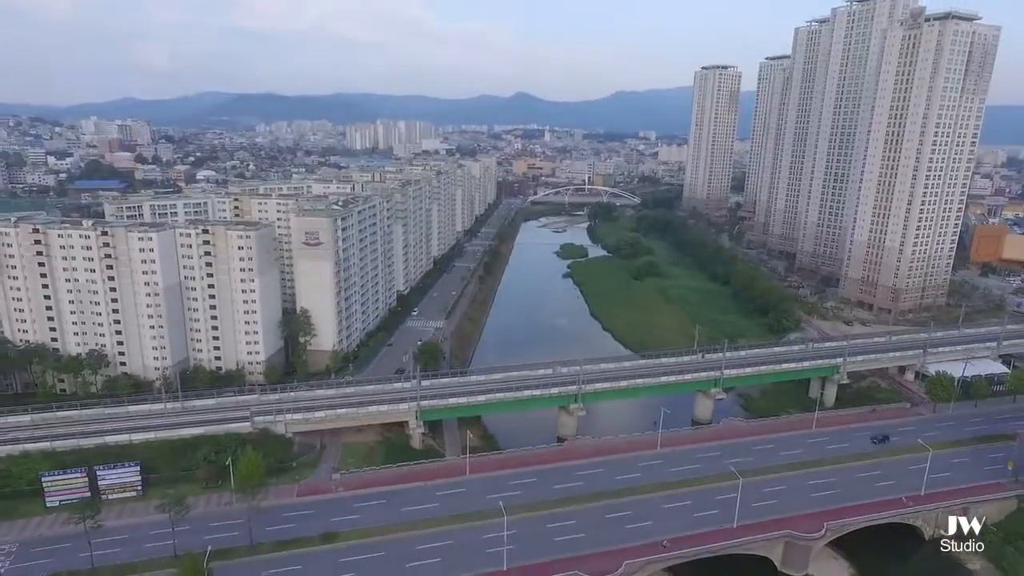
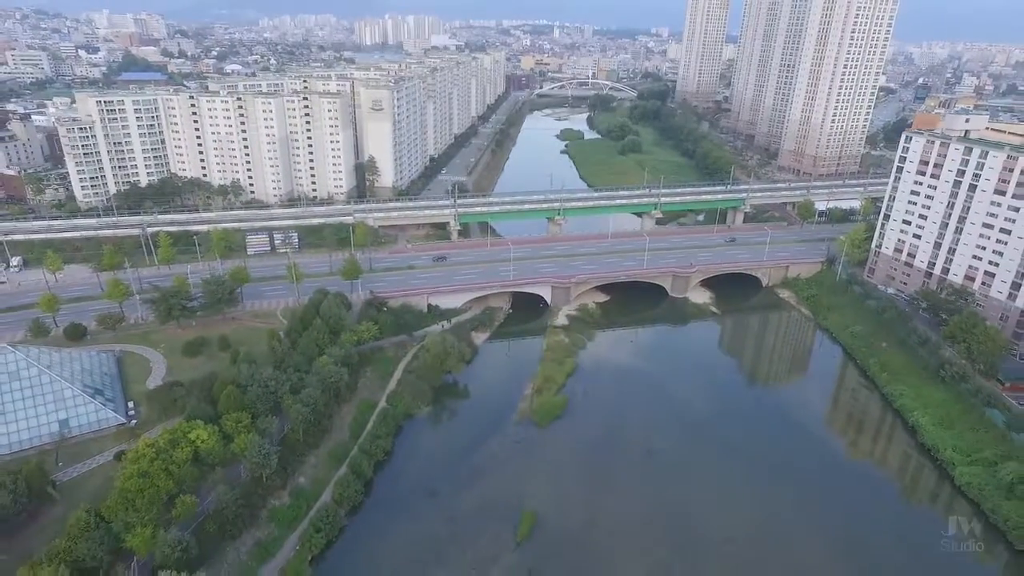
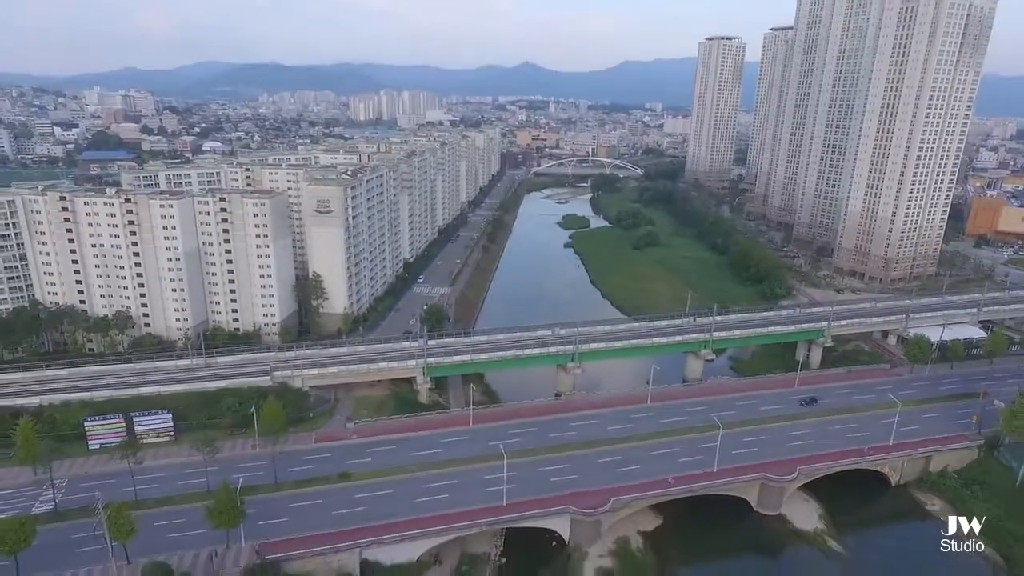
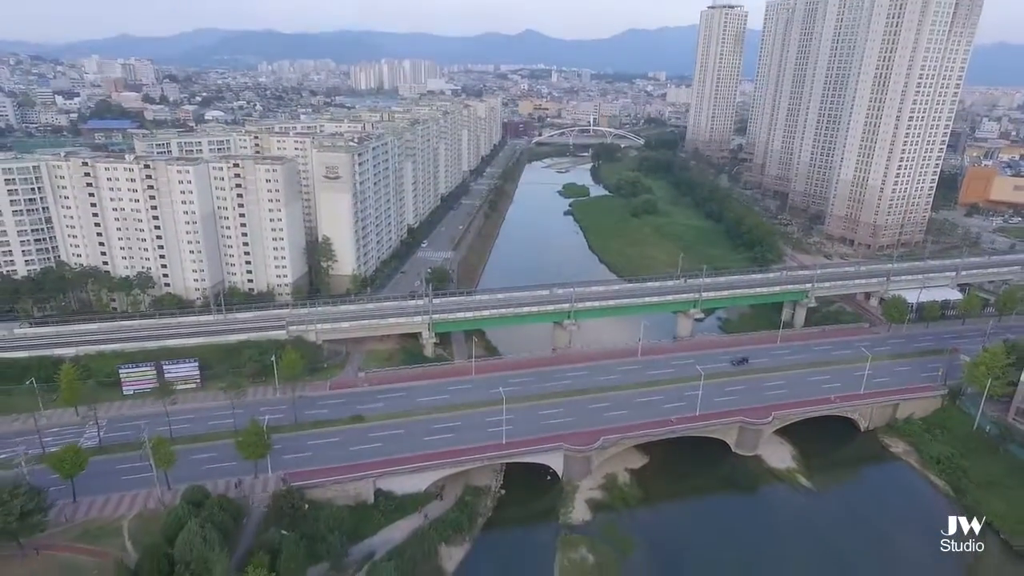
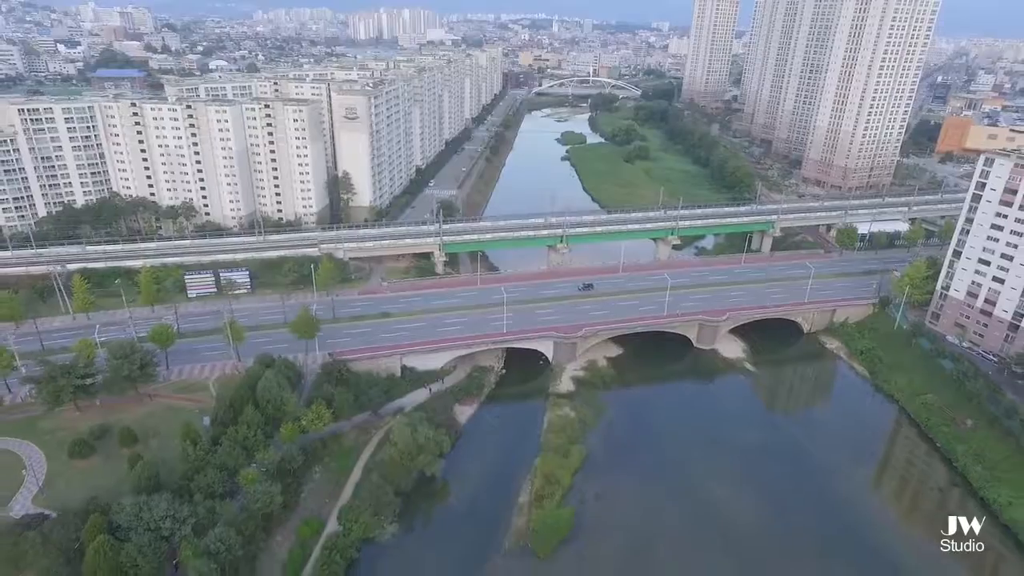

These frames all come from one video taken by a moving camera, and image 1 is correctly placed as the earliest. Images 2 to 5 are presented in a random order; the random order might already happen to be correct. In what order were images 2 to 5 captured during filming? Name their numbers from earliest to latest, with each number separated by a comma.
3, 4, 5, 2
